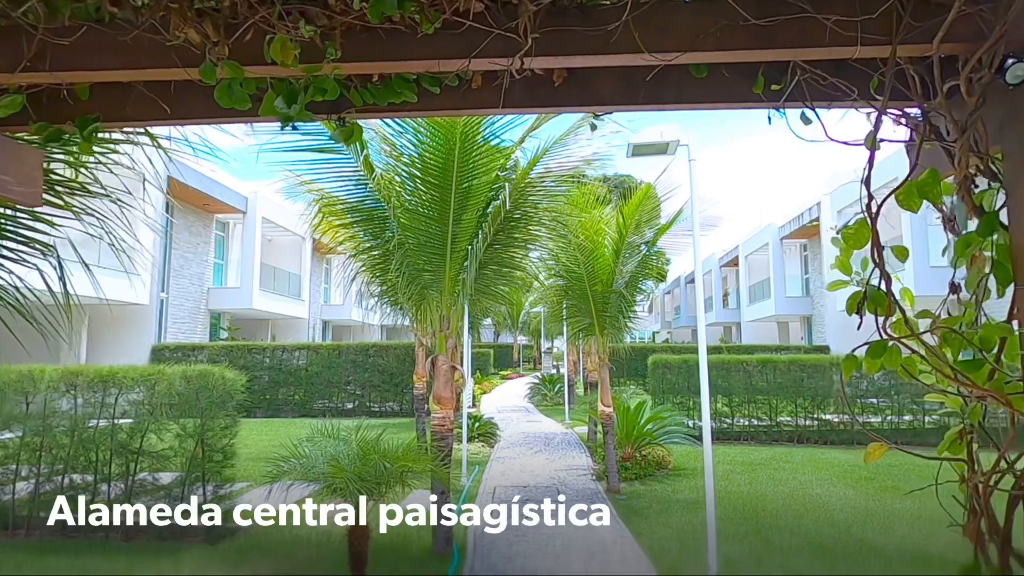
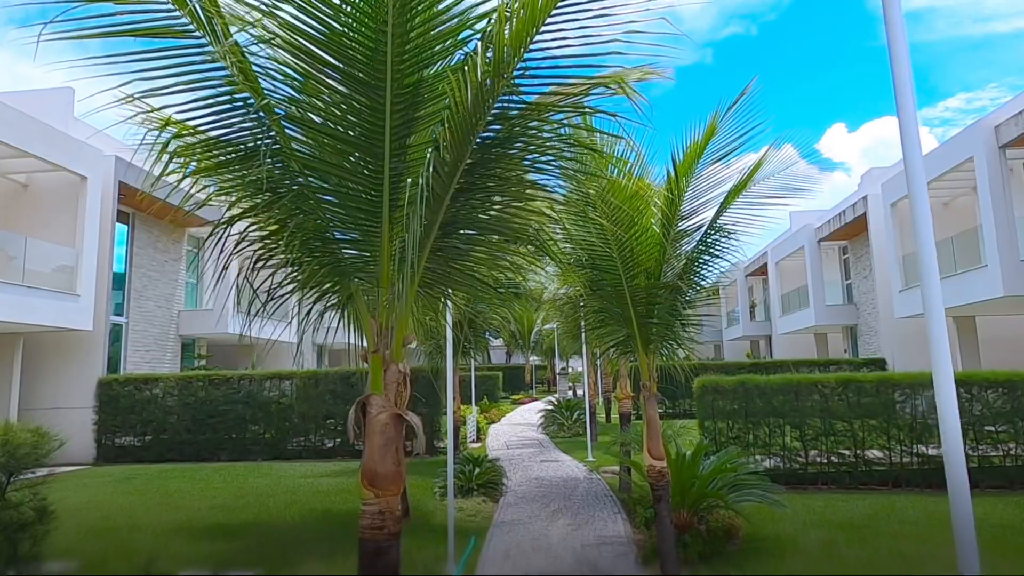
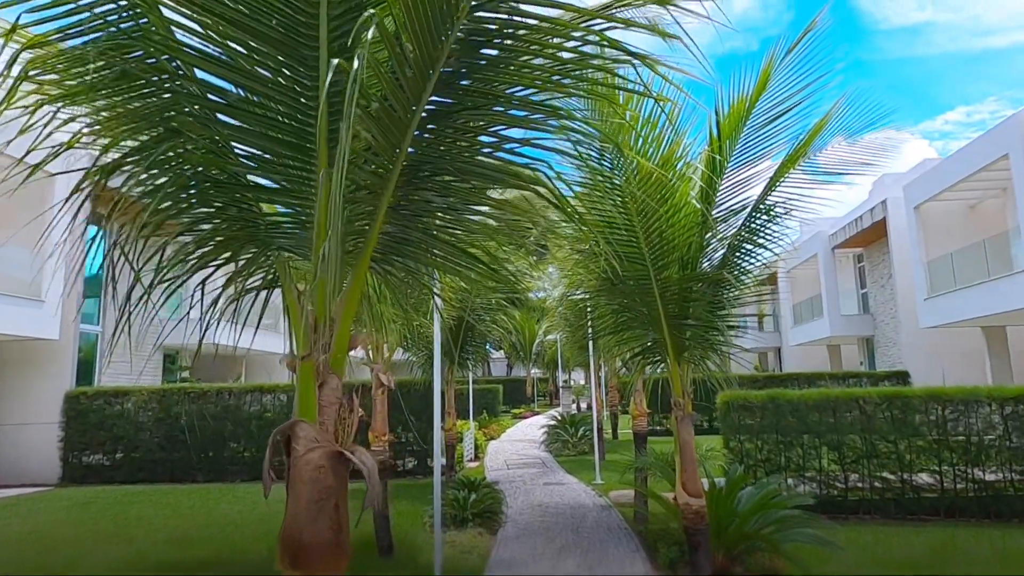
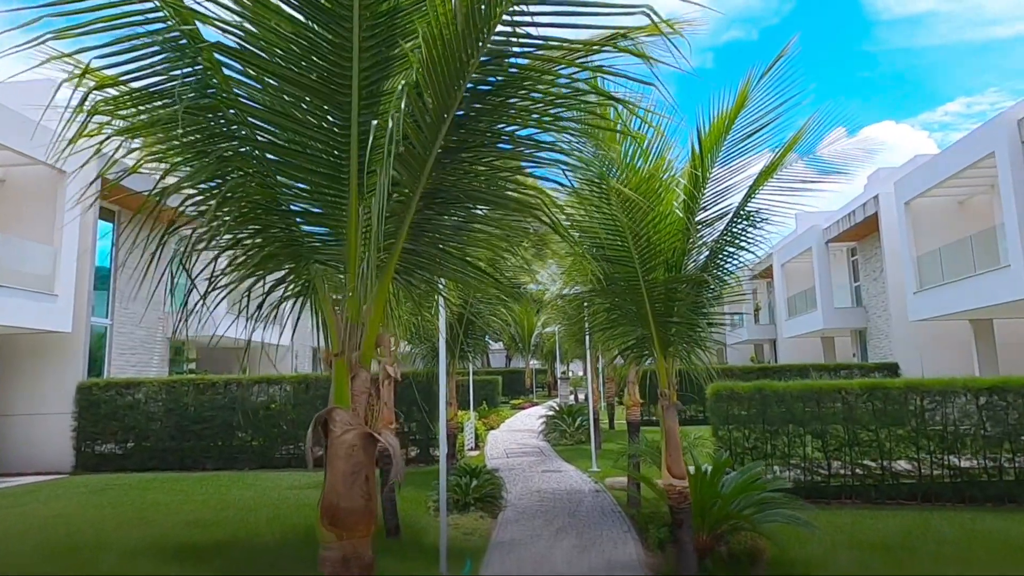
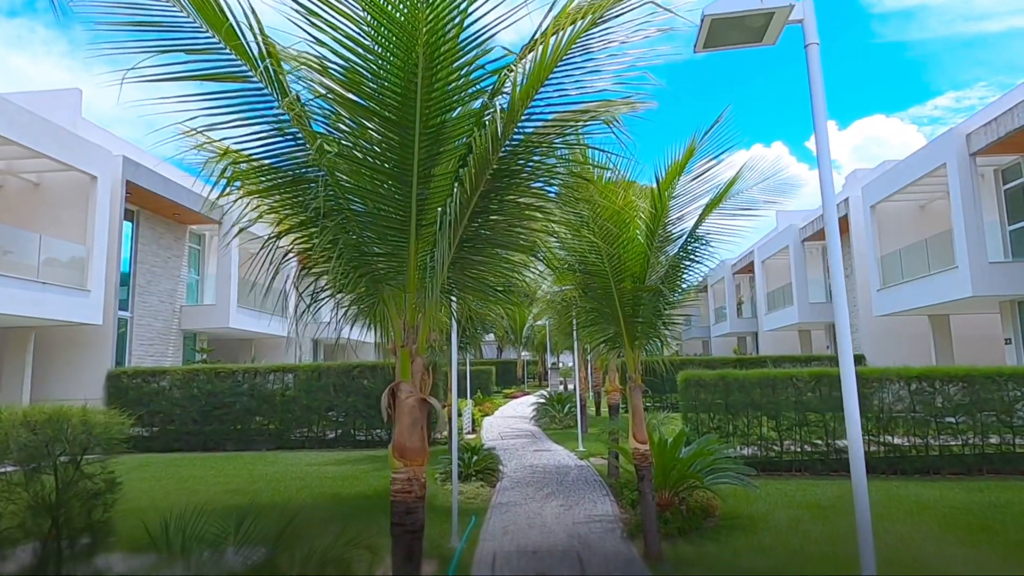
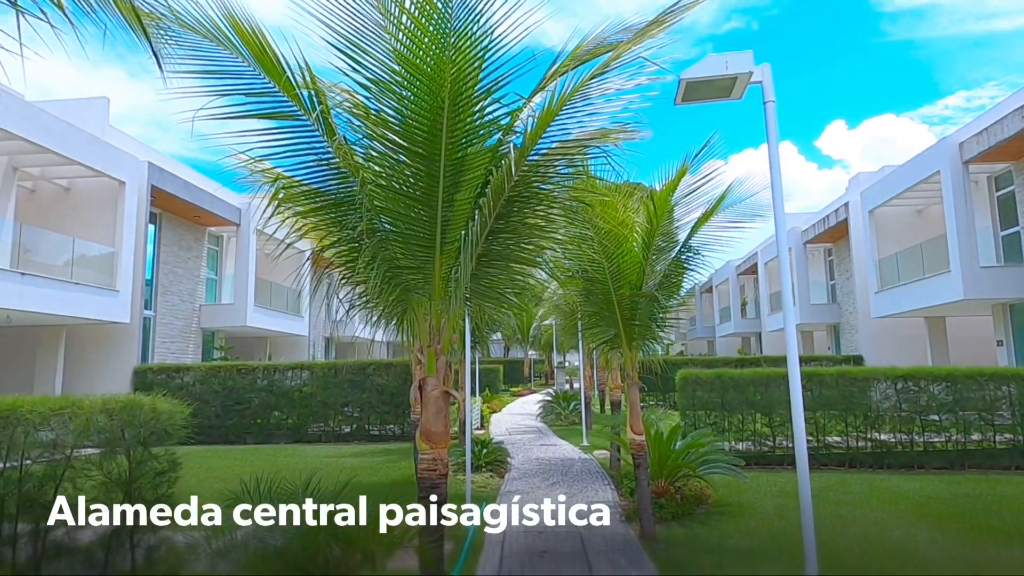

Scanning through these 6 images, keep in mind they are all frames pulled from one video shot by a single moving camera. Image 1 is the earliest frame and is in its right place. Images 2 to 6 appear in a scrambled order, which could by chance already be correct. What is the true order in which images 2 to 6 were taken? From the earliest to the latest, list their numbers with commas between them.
6, 5, 2, 4, 3
